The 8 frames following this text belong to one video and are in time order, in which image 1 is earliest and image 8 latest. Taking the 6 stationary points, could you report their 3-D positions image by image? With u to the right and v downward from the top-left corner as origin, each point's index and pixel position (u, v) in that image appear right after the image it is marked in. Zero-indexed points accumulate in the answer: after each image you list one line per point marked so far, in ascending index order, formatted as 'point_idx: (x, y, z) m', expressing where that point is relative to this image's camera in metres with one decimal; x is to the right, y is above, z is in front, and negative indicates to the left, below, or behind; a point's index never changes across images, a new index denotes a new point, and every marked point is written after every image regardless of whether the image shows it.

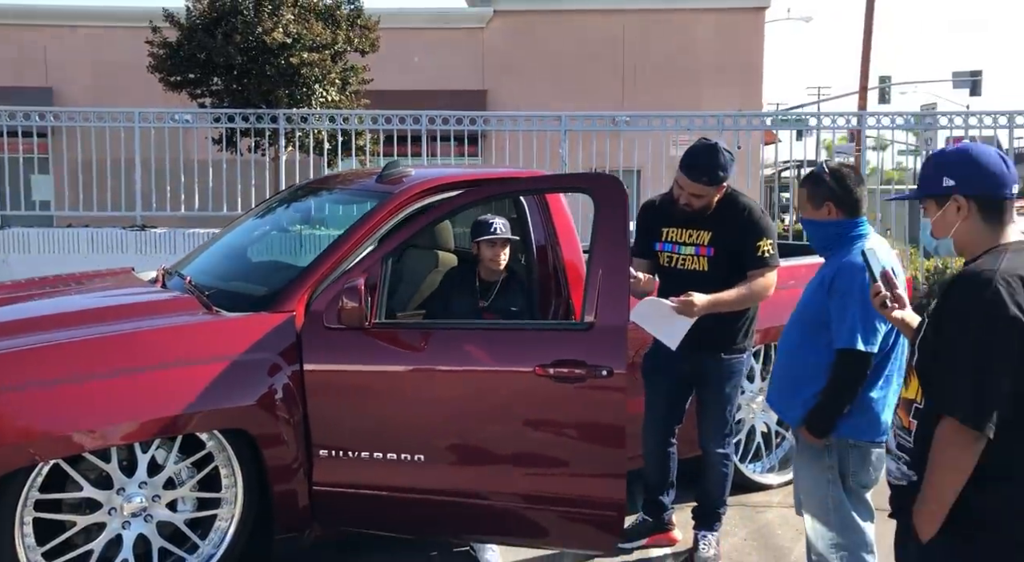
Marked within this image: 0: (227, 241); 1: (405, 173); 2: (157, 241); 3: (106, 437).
0: (-1.5, +0.2, +5.1) m
1: (-0.5, +0.5, +4.6) m
2: (-3.2, +0.3, +8.8) m
3: (-1.4, -0.5, +3.4) m
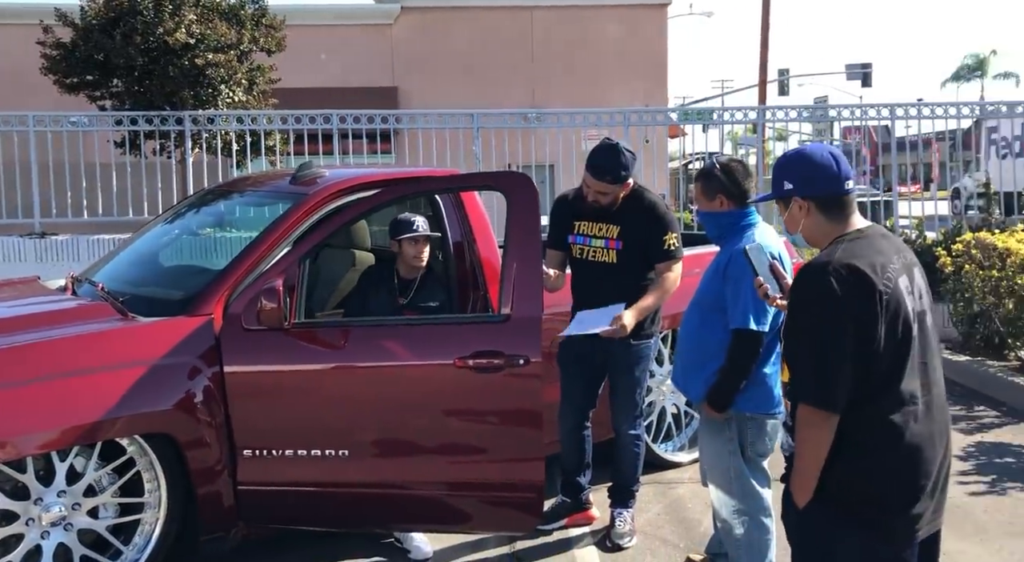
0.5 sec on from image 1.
0: (-1.9, +0.2, +5.0) m
1: (-0.9, +0.5, +4.6) m
2: (-4.0, +0.3, +8.6) m
3: (-1.7, -0.6, +3.4) m
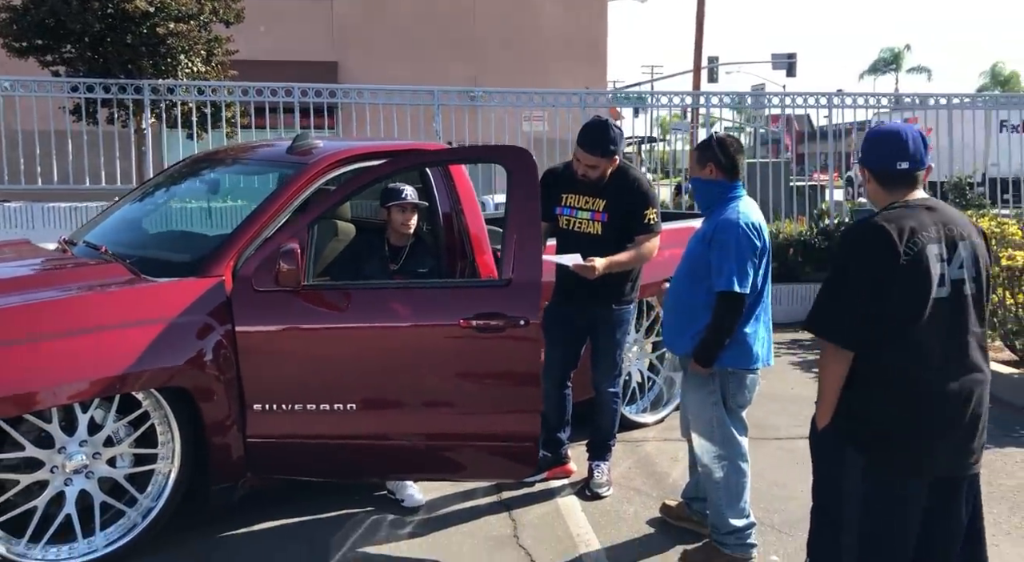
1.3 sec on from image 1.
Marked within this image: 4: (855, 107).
0: (-2.0, +0.4, +5.2) m
1: (-1.0, +0.7, +4.8) m
2: (-4.4, +0.6, +8.6) m
3: (-1.7, -0.4, +3.5) m
4: (+3.7, +1.9, +10.5) m
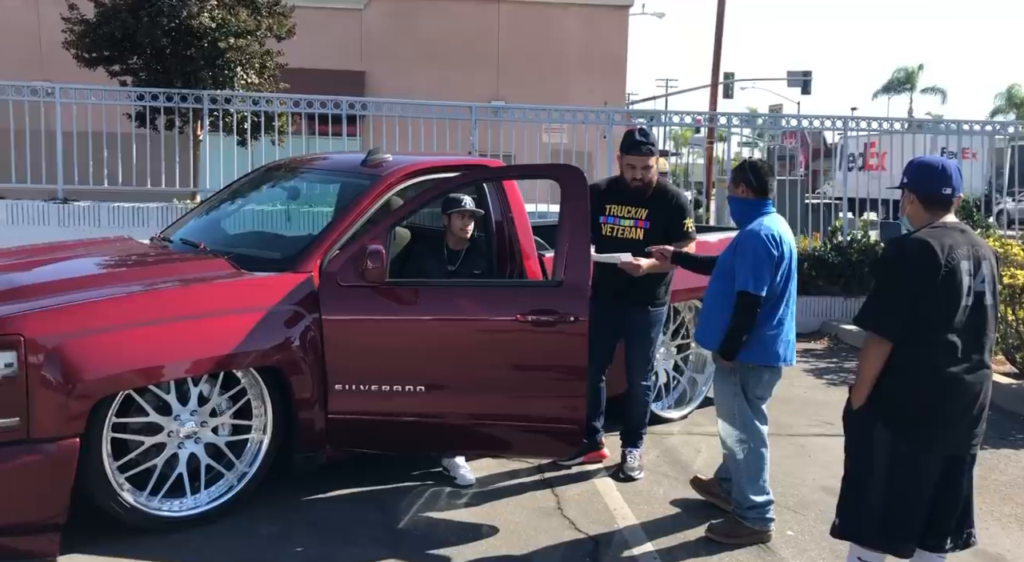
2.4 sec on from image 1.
0: (-1.8, +0.4, +5.8) m
1: (-0.7, +0.7, +5.4) m
2: (-4.1, +0.6, +9.2) m
3: (-1.4, -0.4, +4.1) m
4: (+4.0, +1.7, +11.0) m
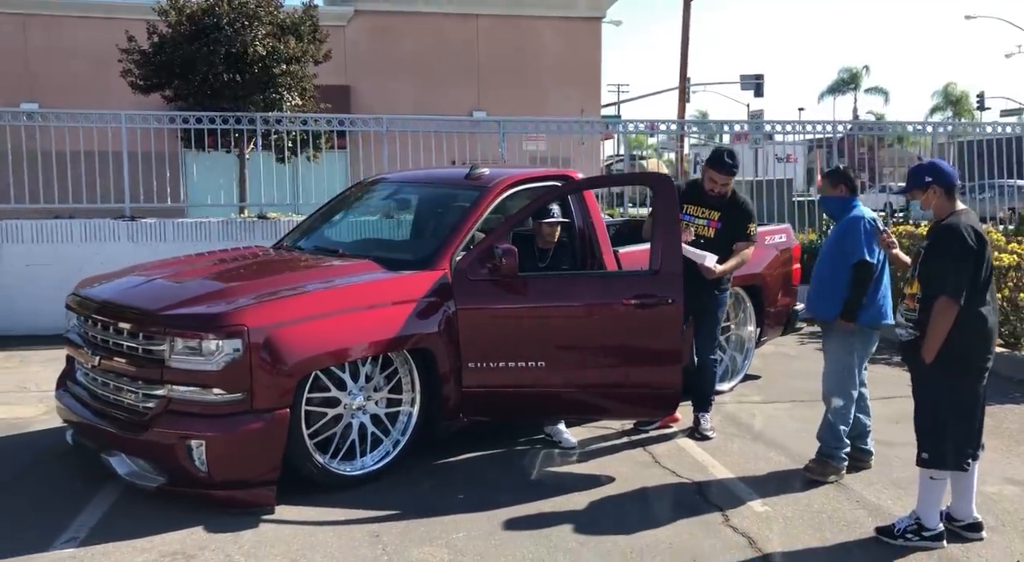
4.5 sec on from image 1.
0: (-1.3, +0.4, +6.6) m
1: (-0.2, +0.7, +6.3) m
2: (-3.7, +0.5, +9.9) m
3: (-0.8, -0.4, +5.0) m
4: (+4.2, +1.8, +12.2) m
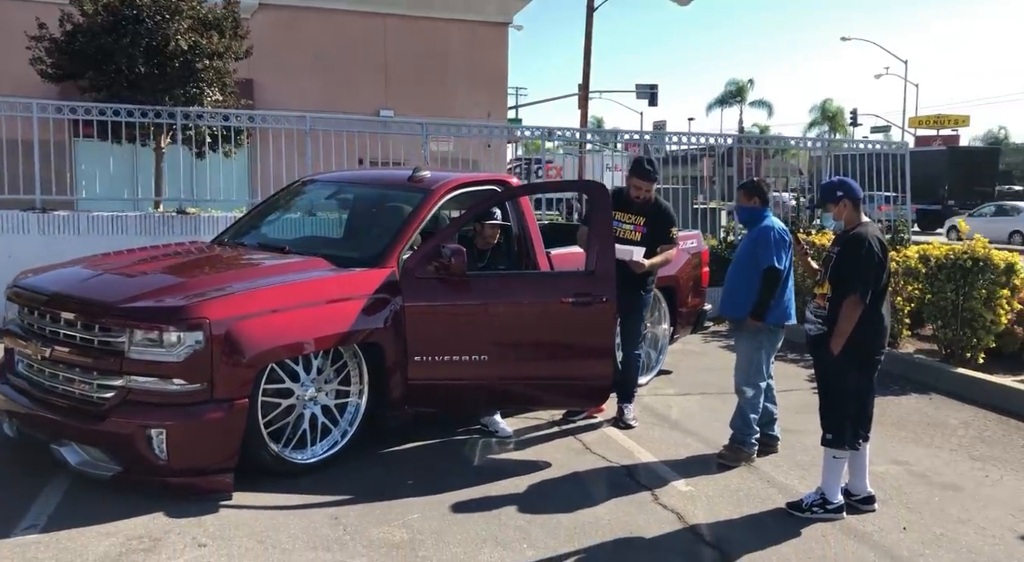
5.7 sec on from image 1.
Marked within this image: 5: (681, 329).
0: (-1.7, +0.4, +6.8) m
1: (-0.6, +0.7, +6.6) m
2: (-4.5, +0.6, +9.8) m
3: (-1.1, -0.3, +5.2) m
4: (+3.2, +1.8, +12.9) m
5: (+1.4, -0.4, +8.2) m
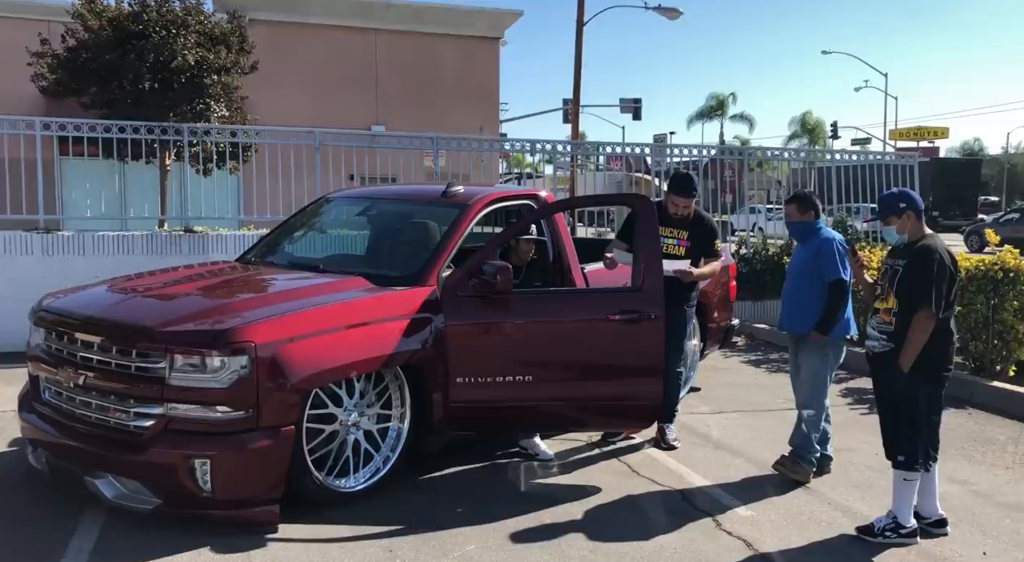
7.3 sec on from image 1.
0: (-1.5, +0.3, +6.6) m
1: (-0.4, +0.6, +6.4) m
2: (-4.3, +0.4, +9.5) m
3: (-0.8, -0.5, +5.0) m
4: (+3.3, +1.6, +12.8) m
5: (+1.6, -0.5, +8.0) m
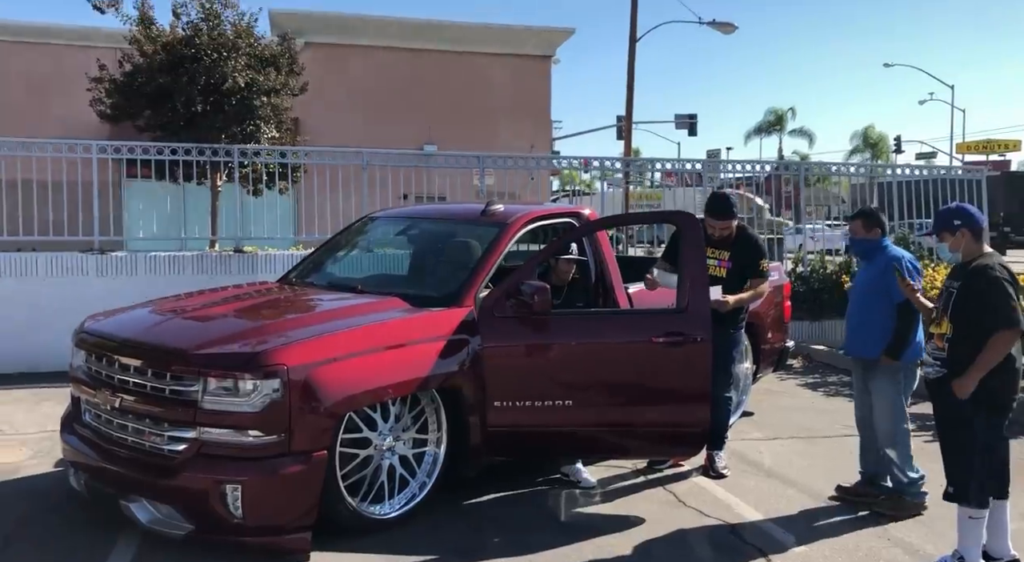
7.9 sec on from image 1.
0: (-1.2, +0.1, +6.5) m
1: (-0.1, +0.5, +6.3) m
2: (-3.9, +0.2, +9.6) m
3: (-0.6, -0.6, +4.9) m
4: (+3.9, +1.4, +12.5) m
5: (+2.0, -0.7, +7.8) m
